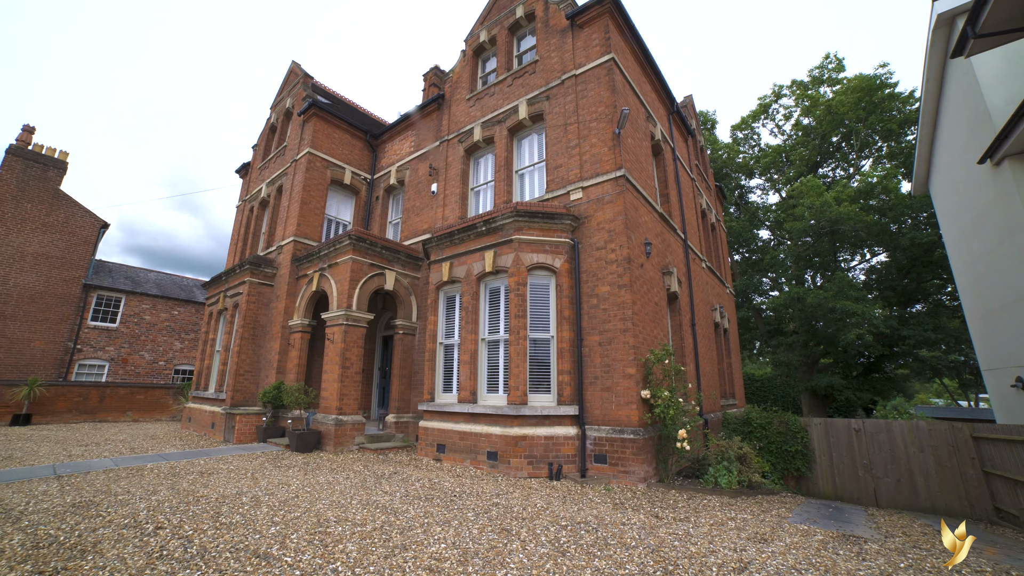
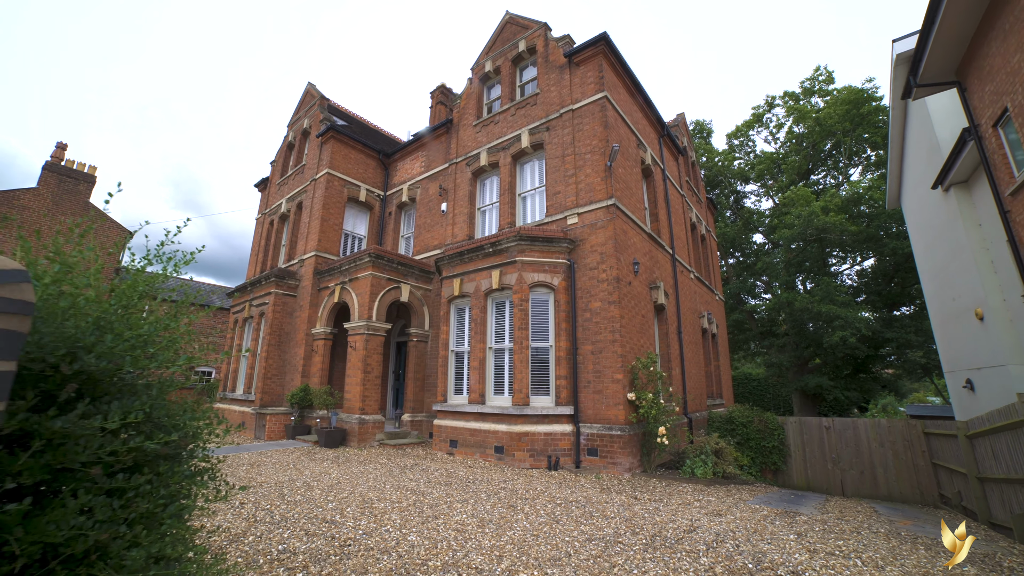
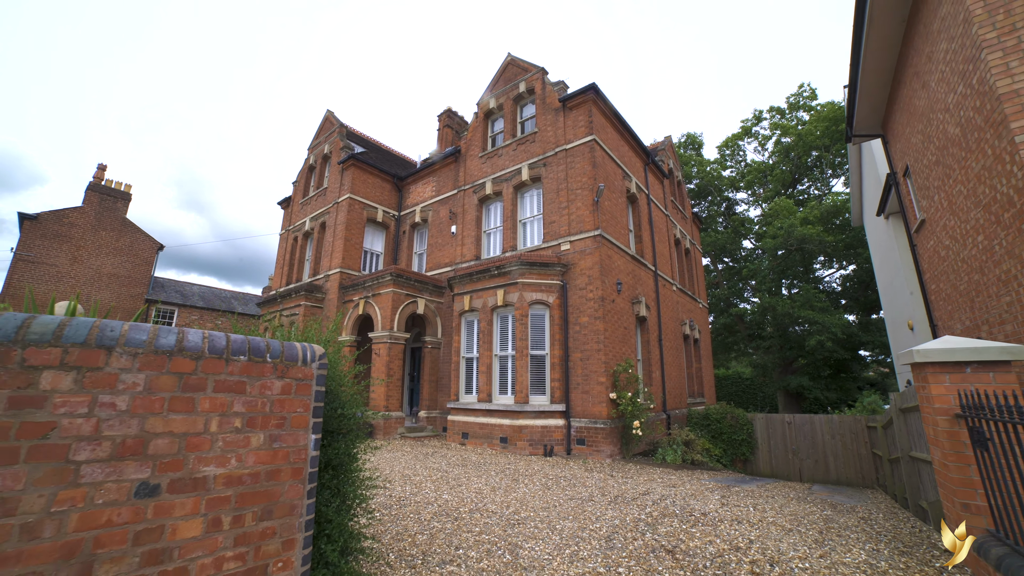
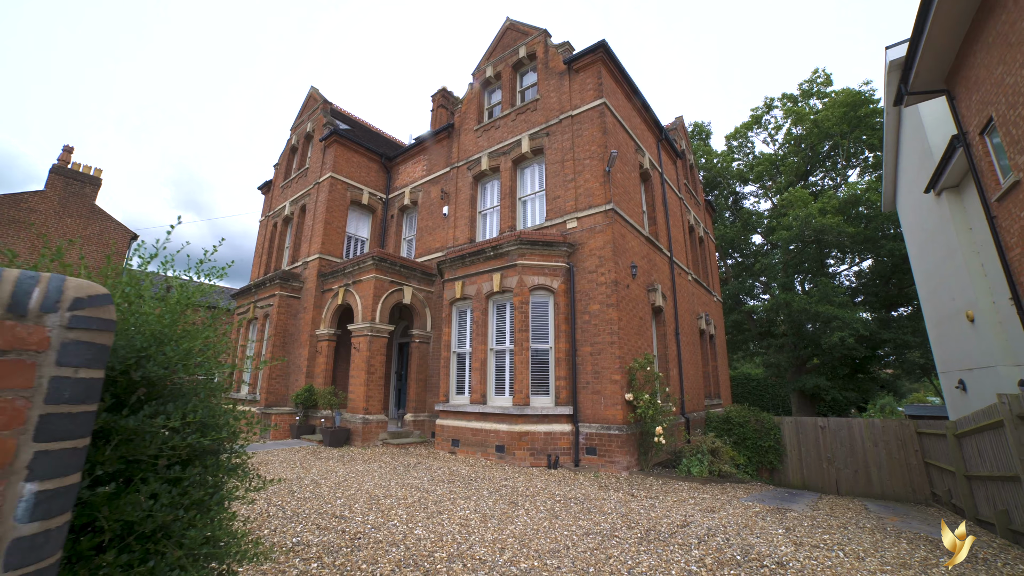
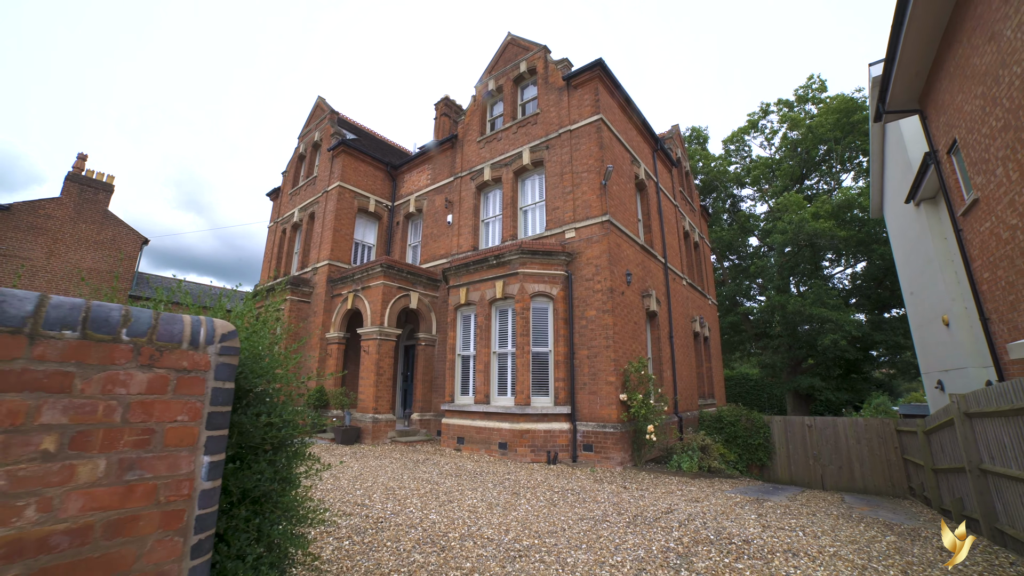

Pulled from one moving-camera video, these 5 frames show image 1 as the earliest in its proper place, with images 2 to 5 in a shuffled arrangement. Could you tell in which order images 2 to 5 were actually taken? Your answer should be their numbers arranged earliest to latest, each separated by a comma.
2, 4, 5, 3
